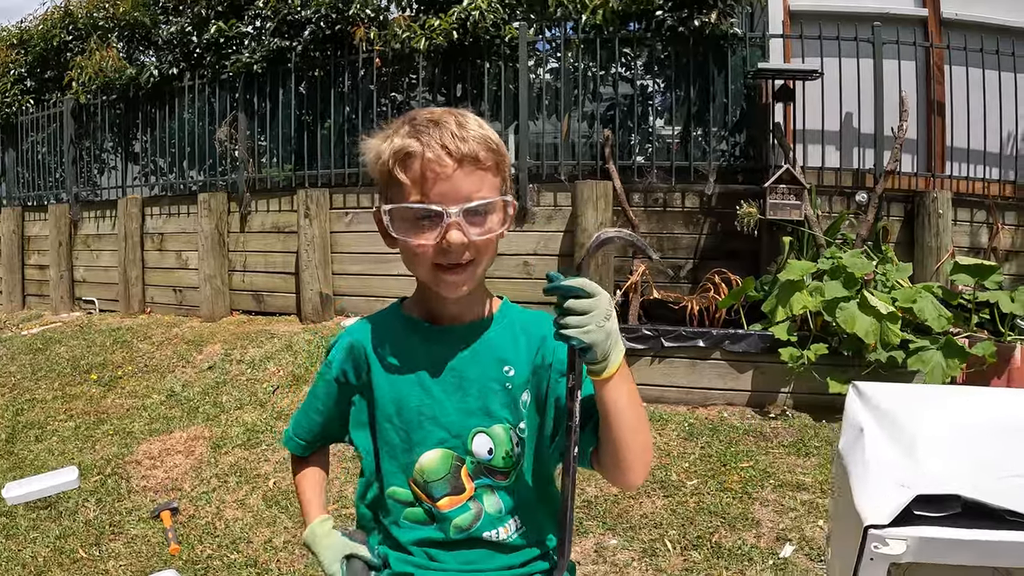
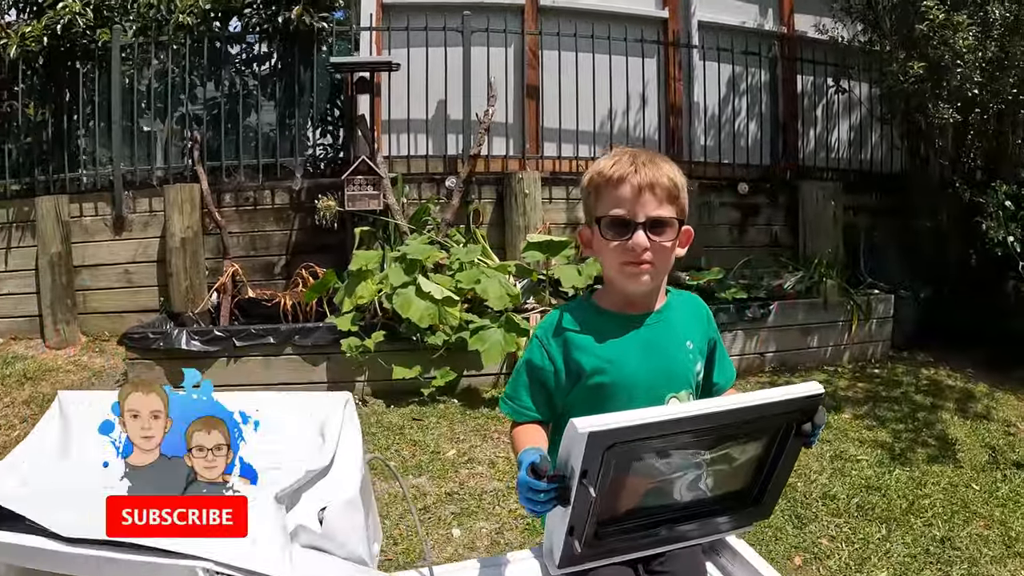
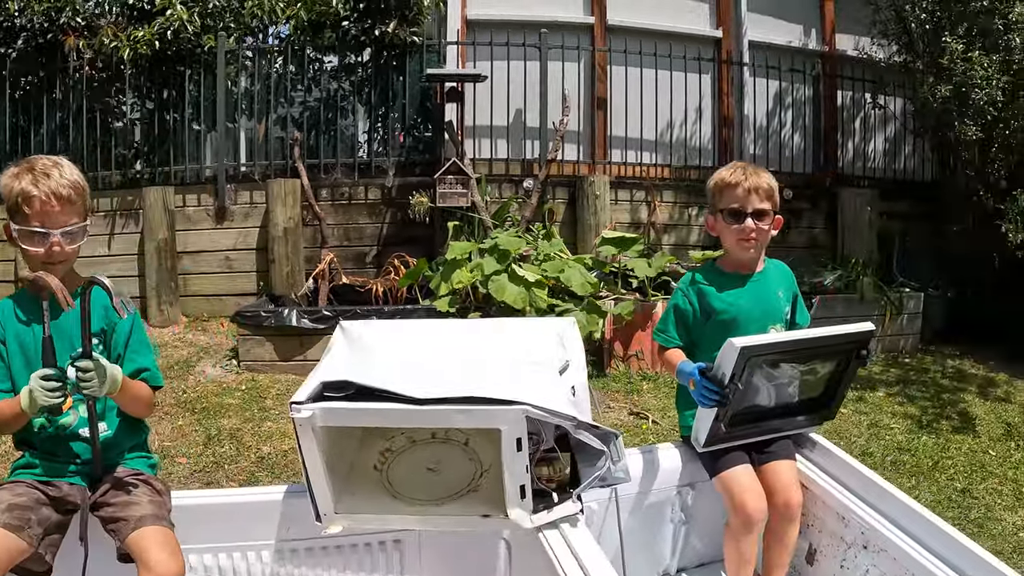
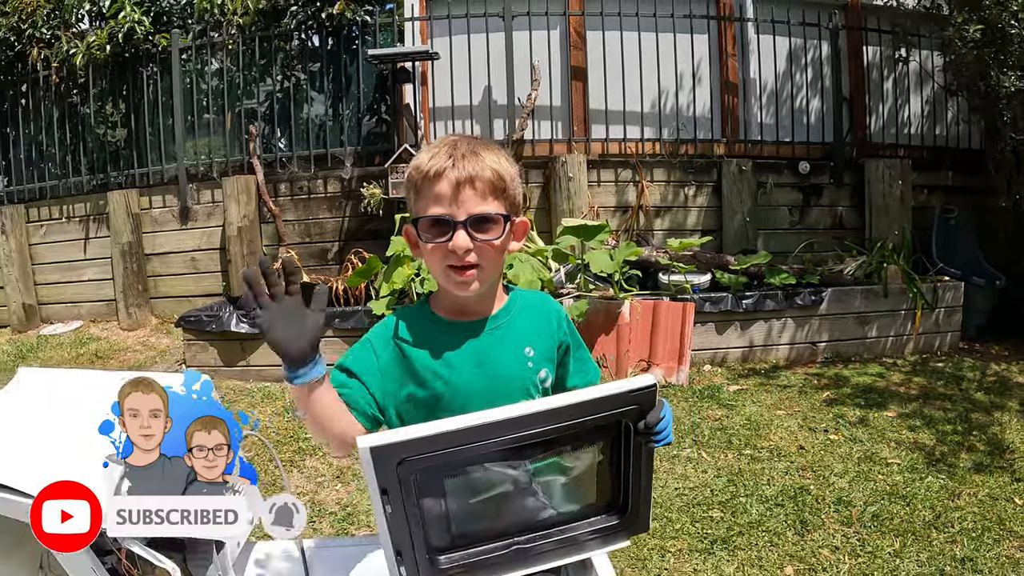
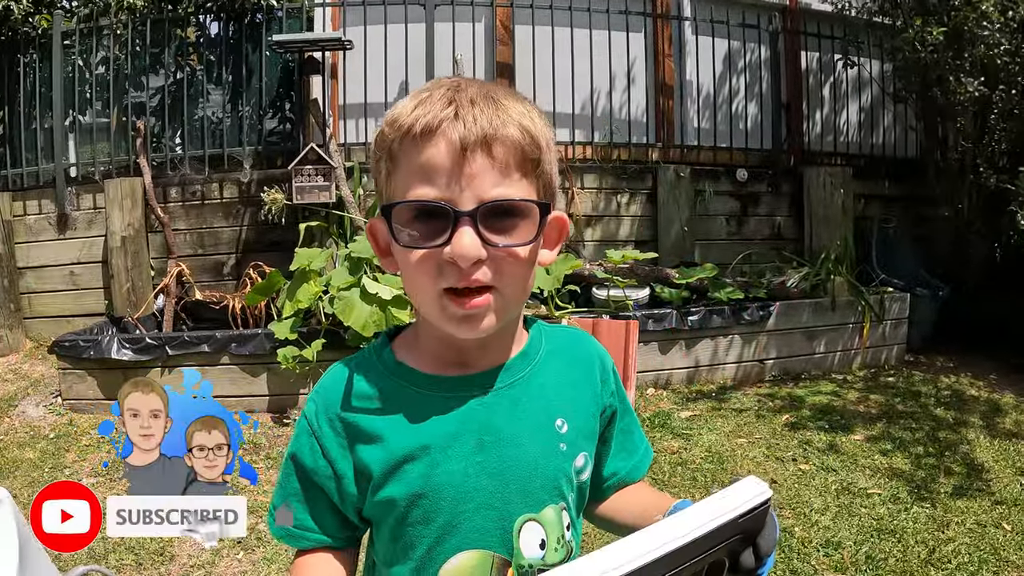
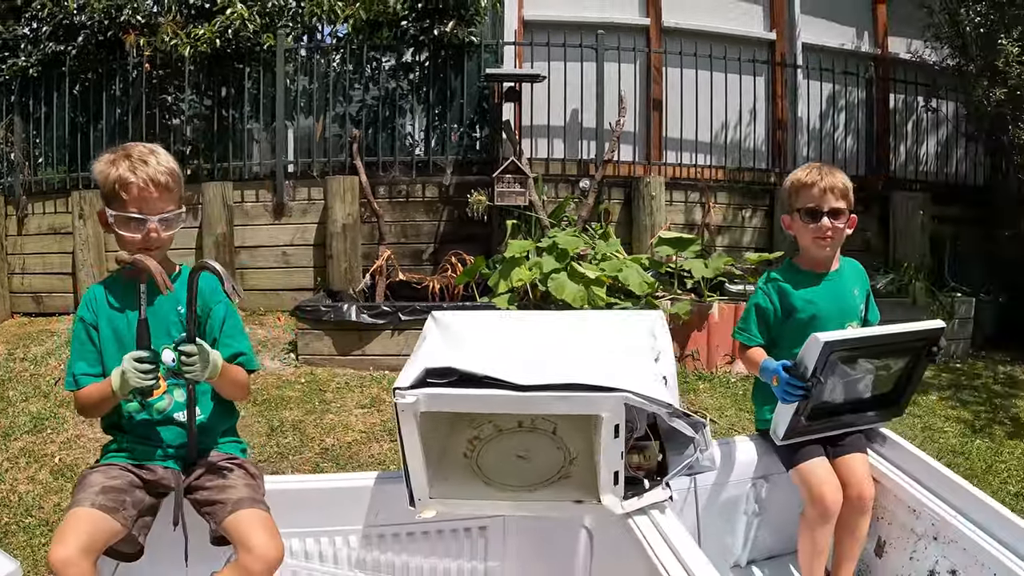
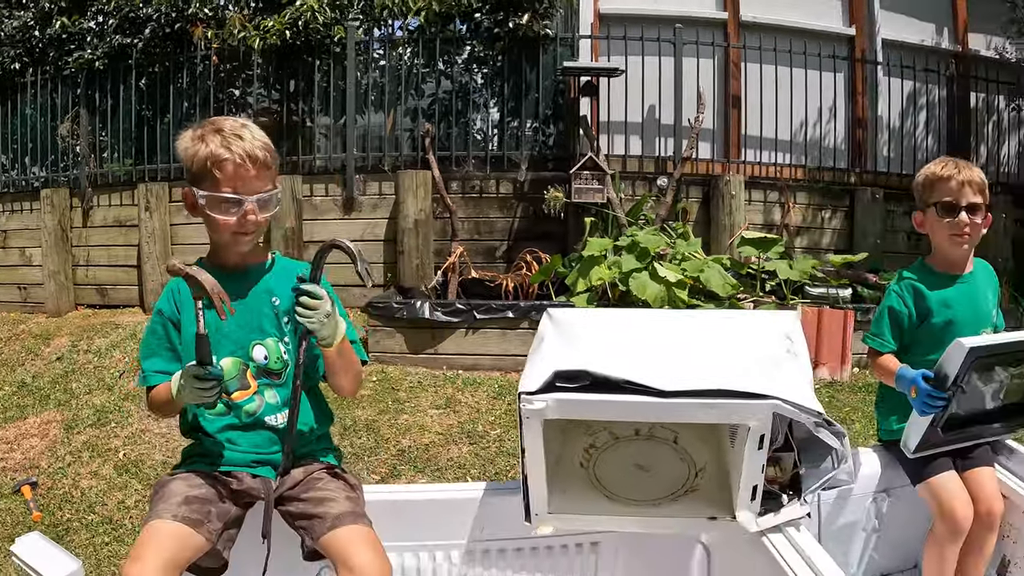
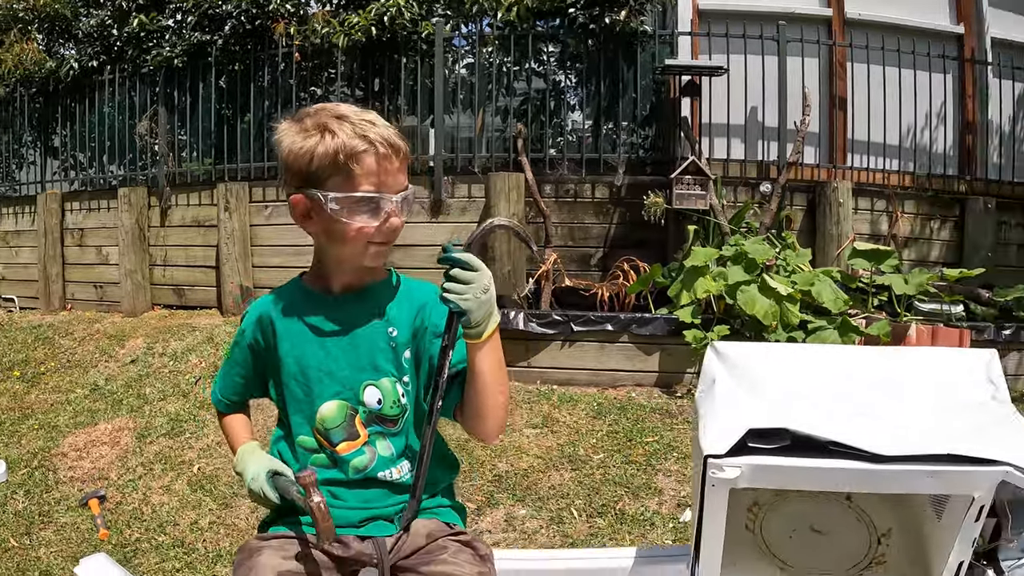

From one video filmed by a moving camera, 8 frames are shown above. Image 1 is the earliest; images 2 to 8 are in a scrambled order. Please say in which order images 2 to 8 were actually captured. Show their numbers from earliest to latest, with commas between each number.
8, 7, 6, 3, 2, 5, 4
